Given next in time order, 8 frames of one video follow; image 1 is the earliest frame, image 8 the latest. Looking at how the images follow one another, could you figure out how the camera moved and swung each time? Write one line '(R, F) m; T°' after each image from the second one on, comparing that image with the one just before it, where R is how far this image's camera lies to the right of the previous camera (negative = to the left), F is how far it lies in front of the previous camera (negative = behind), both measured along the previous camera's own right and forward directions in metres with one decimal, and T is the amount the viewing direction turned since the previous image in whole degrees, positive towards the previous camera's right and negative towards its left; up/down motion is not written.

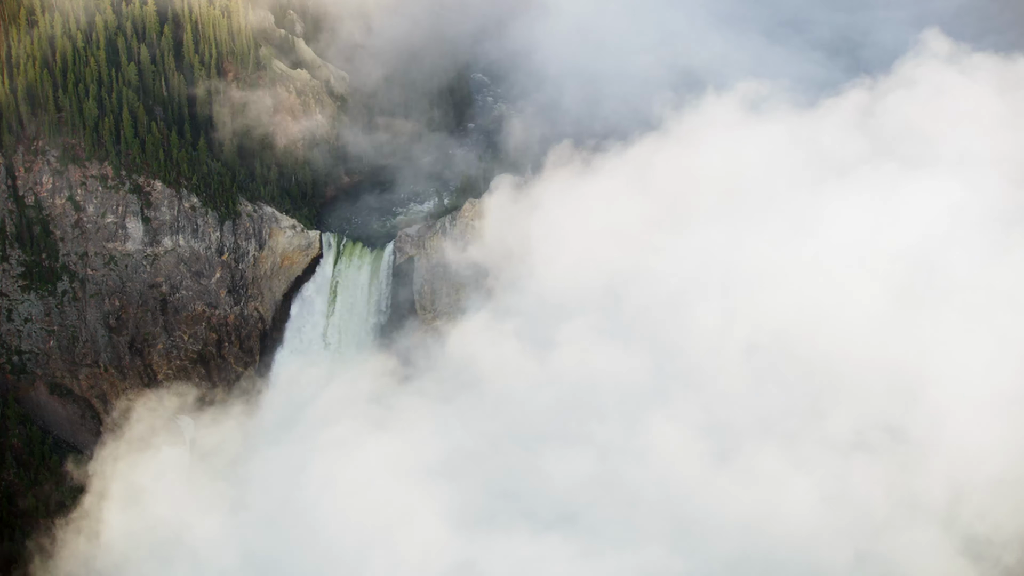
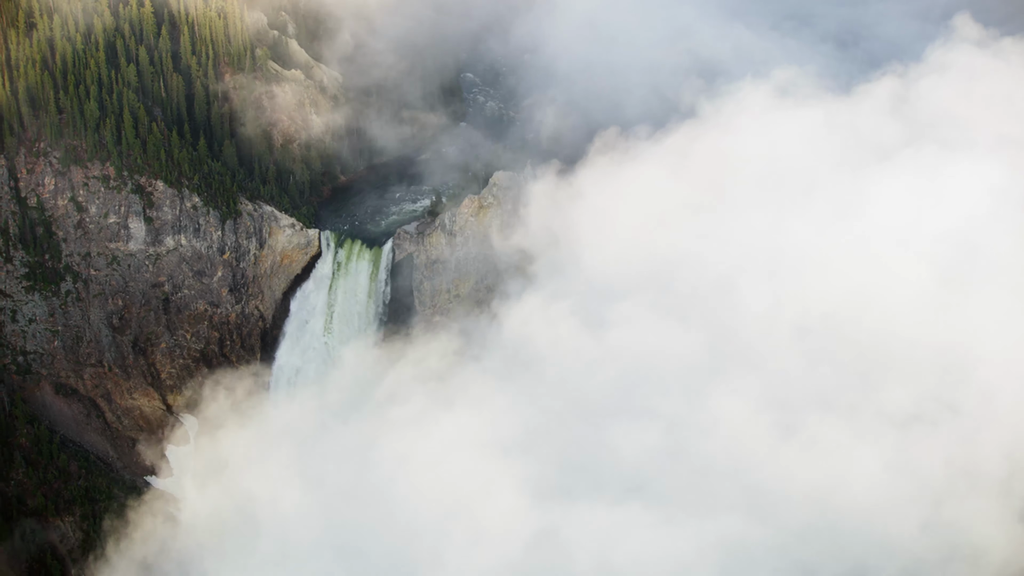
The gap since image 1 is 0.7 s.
(+1.2, +0.2) m; -2°
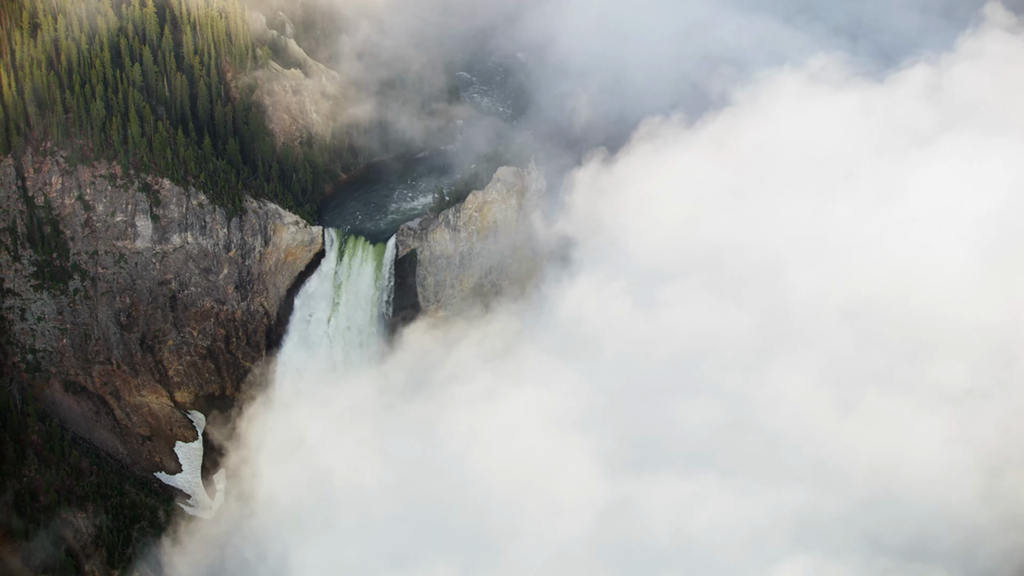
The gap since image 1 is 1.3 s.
(-1.0, -0.7) m; +1°
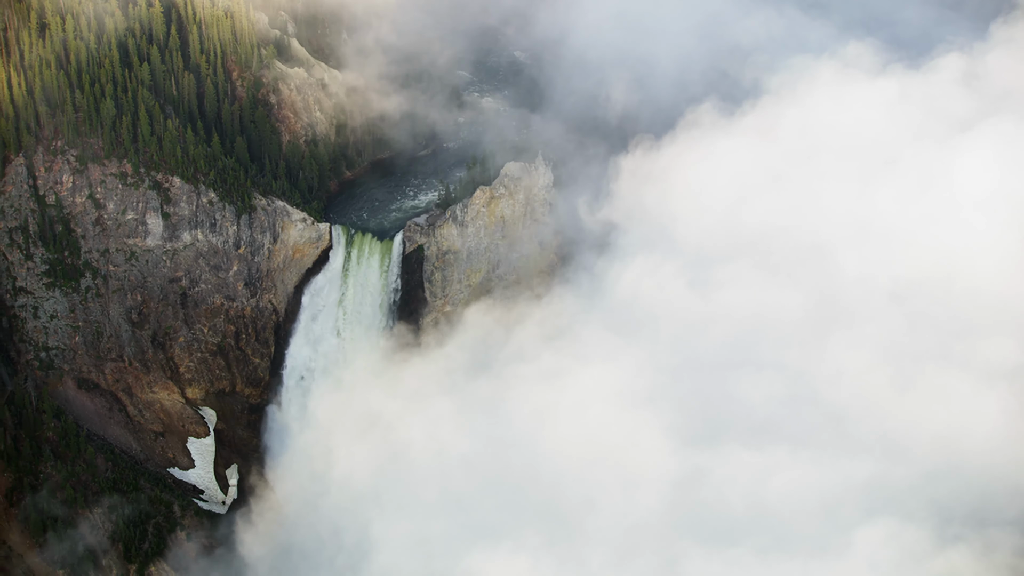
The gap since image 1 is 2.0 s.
(-0.9, -0.5) m; +1°
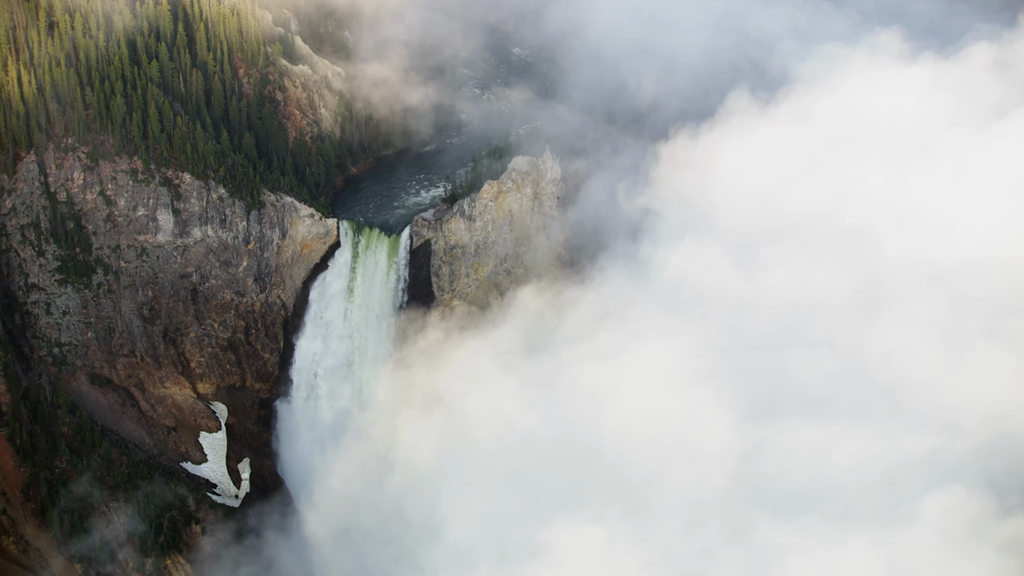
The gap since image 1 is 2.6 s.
(-0.9, -0.5) m; +1°
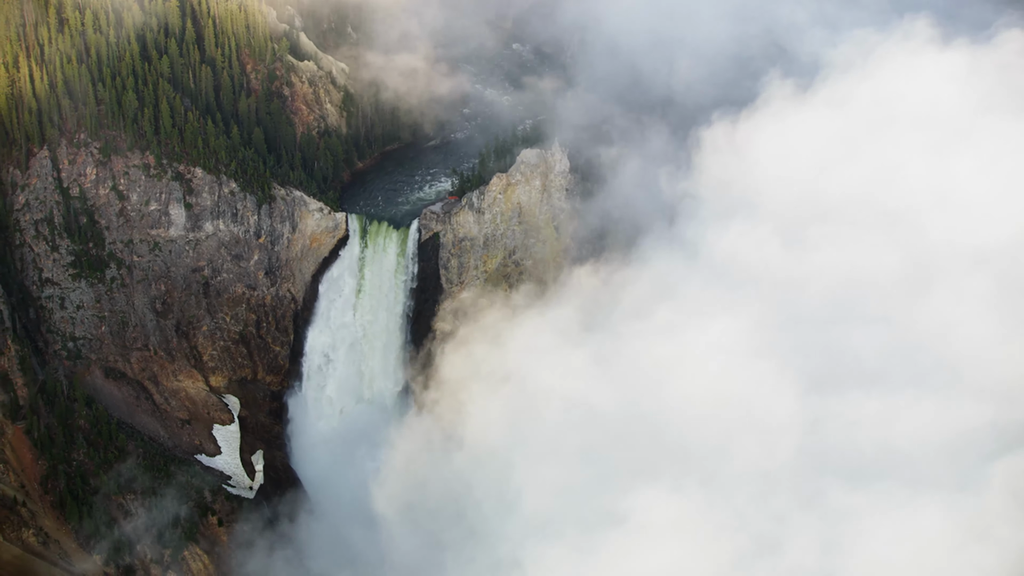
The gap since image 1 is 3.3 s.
(-1.0, -0.5) m; +1°
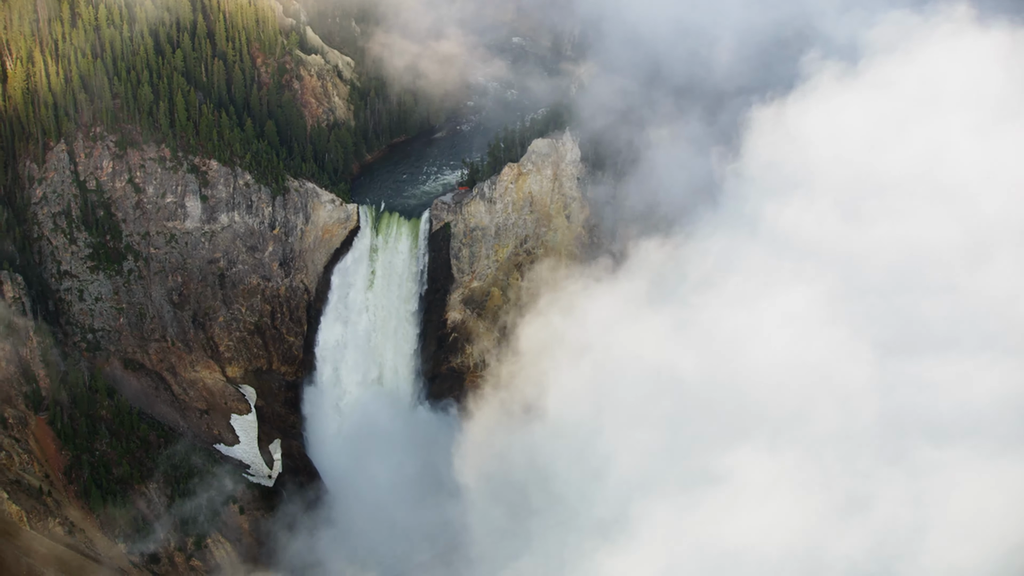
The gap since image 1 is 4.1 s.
(-1.2, -0.6) m; +1°
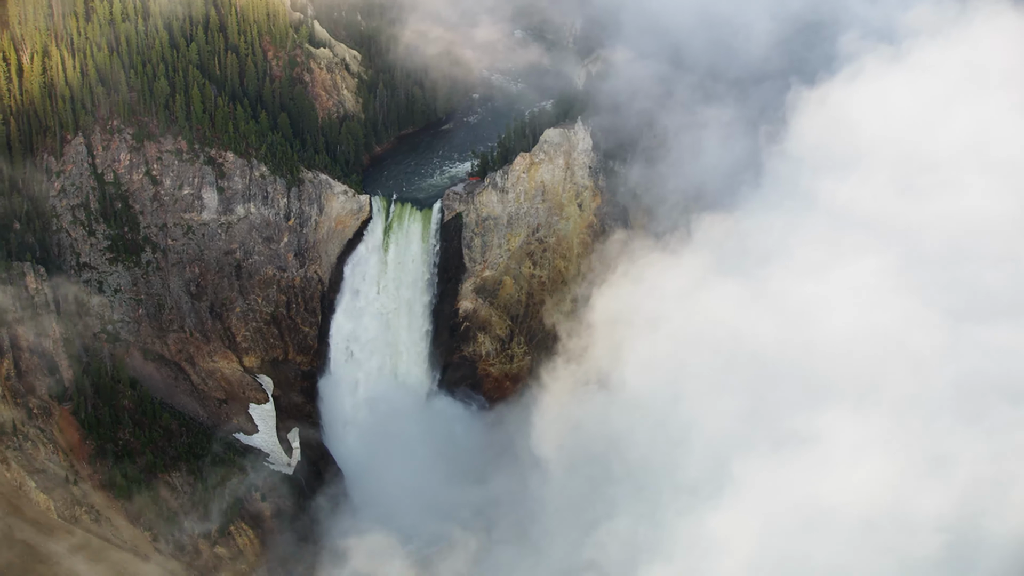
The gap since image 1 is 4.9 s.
(-1.1, -0.6) m; +1°
